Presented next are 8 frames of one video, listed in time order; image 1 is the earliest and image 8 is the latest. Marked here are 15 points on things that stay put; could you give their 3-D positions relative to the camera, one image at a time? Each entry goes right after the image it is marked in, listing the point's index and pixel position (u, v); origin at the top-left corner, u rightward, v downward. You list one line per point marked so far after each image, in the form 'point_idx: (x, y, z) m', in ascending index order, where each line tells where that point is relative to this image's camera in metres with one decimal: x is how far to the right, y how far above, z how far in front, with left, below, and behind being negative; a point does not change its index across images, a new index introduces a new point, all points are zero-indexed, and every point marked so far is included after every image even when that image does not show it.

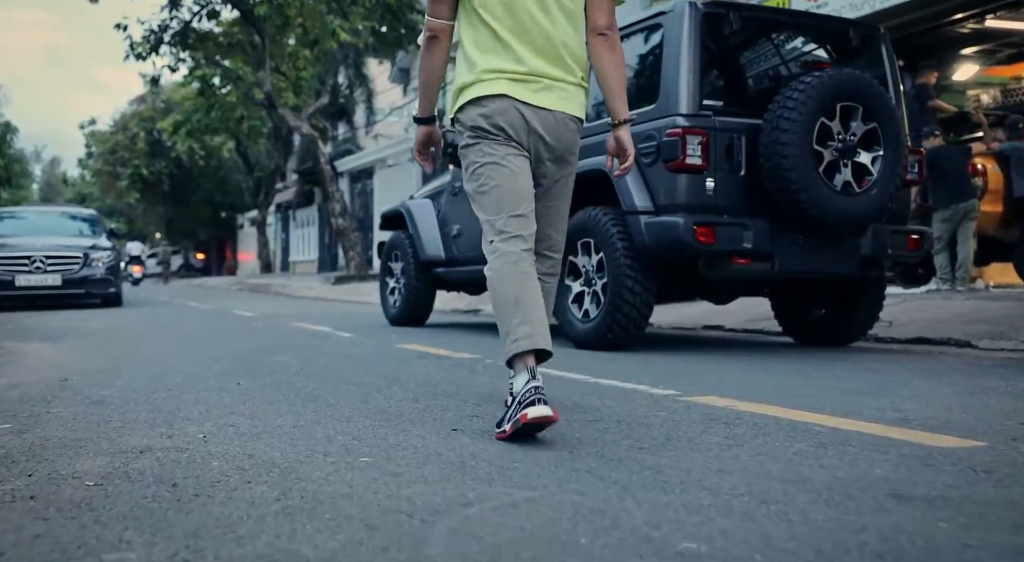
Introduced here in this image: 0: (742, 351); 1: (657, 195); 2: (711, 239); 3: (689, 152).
0: (+1.5, -0.5, +6.1) m
1: (+0.9, +0.5, +5.7) m
2: (+1.2, +0.2, +5.5) m
3: (+1.1, +0.8, +5.5) m
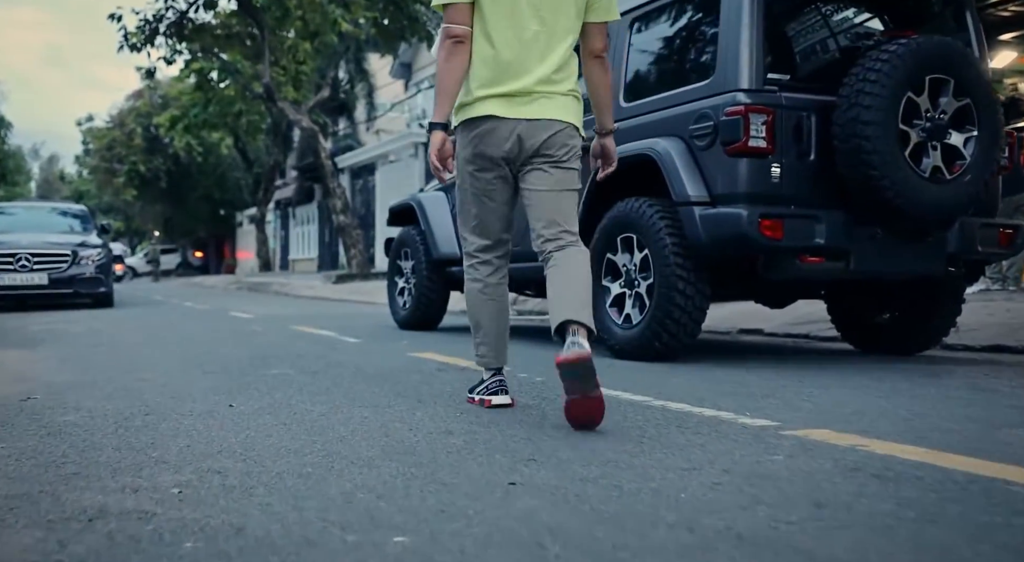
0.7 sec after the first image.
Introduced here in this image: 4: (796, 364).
0: (+1.7, -0.5, +5.4) m
1: (+1.1, +0.5, +4.9) m
2: (+1.4, +0.2, +4.7) m
3: (+1.2, +0.8, +4.8) m
4: (+1.6, -0.5, +5.3) m
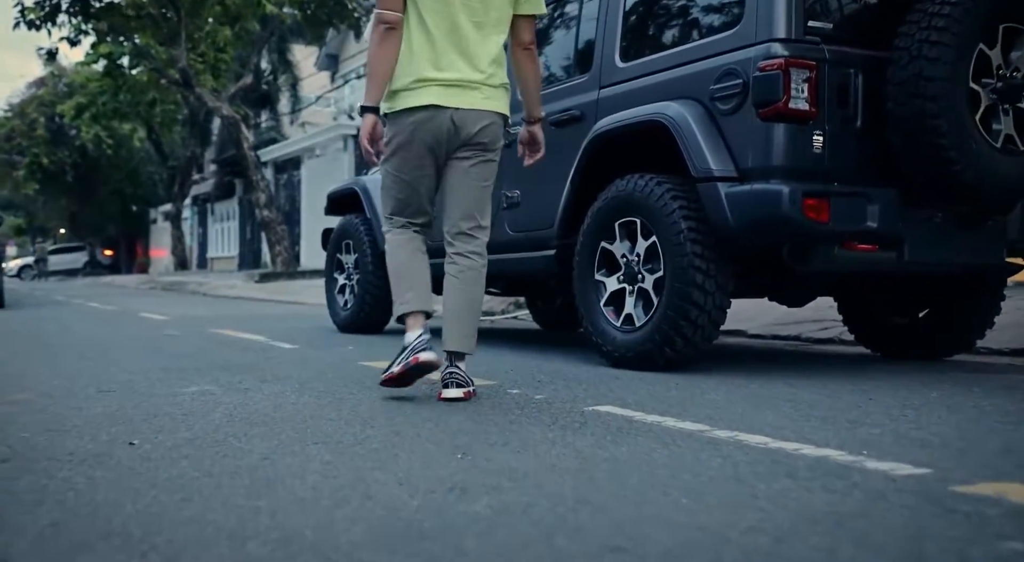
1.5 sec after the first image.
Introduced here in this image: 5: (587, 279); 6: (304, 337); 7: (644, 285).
0: (+1.6, -0.4, +4.5) m
1: (+1.0, +0.6, +4.0) m
2: (+1.3, +0.3, +3.9) m
3: (+1.2, +0.8, +3.9) m
4: (+1.5, -0.4, +4.4) m
5: (+0.4, 0.0, +4.8) m
6: (-1.6, -0.4, +7.0) m
7: (+0.7, 0.0, +4.5) m
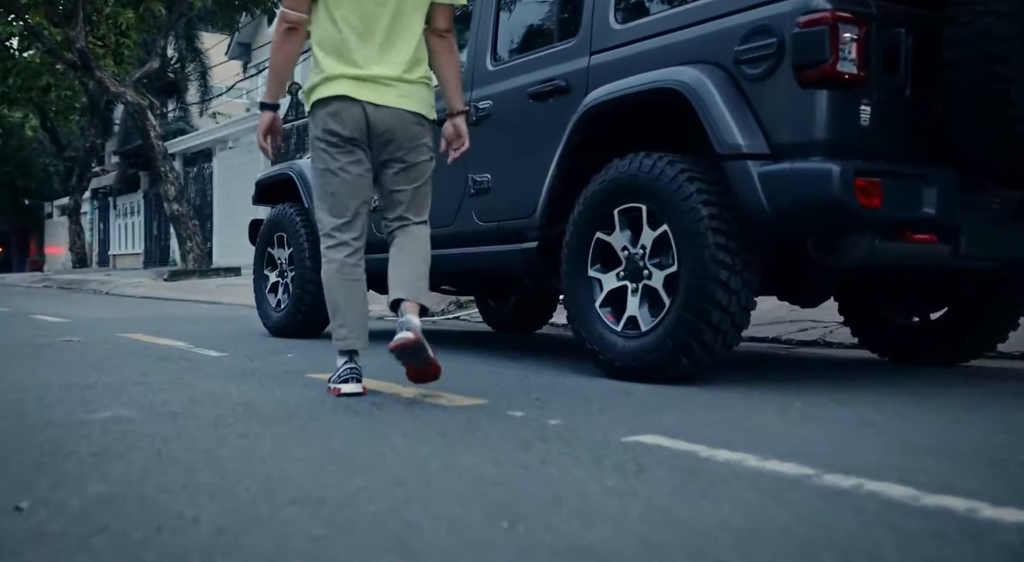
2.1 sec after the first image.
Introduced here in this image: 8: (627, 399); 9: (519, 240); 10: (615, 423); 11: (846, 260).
0: (+1.5, -0.4, +4.0) m
1: (+1.0, +0.6, +3.4) m
2: (+1.3, +0.3, +3.3) m
3: (+1.2, +0.8, +3.3) m
4: (+1.5, -0.4, +3.8) m
5: (+0.3, 0.0, +4.1) m
6: (-1.9, -0.4, +6.1) m
7: (+0.6, 0.0, +3.8) m
8: (+0.4, -0.4, +3.4) m
9: (0.0, +0.2, +4.6) m
10: (+0.3, -0.4, +2.8) m
11: (+1.3, +0.1, +3.4) m
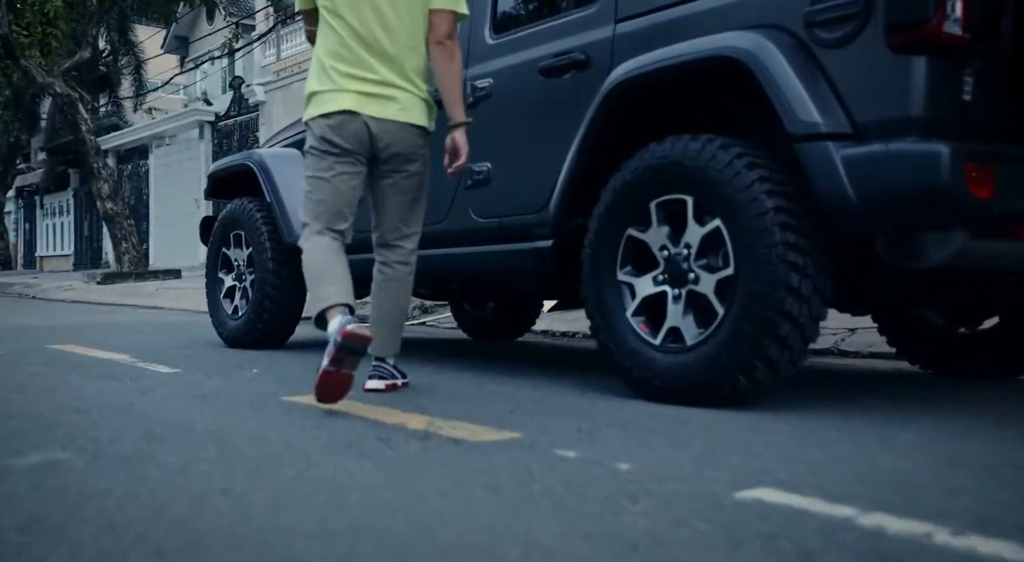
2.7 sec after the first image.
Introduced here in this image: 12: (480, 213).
0: (+1.6, -0.4, +3.4) m
1: (+1.1, +0.6, +2.9) m
2: (+1.4, +0.3, +2.8) m
3: (+1.3, +0.8, +2.7) m
4: (+1.5, -0.4, +3.3) m
5: (+0.4, 0.0, +3.5) m
6: (-1.9, -0.4, +5.4) m
7: (+0.7, 0.0, +3.3) m
8: (+0.5, -0.4, +2.8) m
9: (+0.1, +0.2, +4.0) m
10: (+0.5, -0.5, +2.2) m
11: (+1.4, +0.1, +2.8) m
12: (-0.2, +0.3, +4.2) m
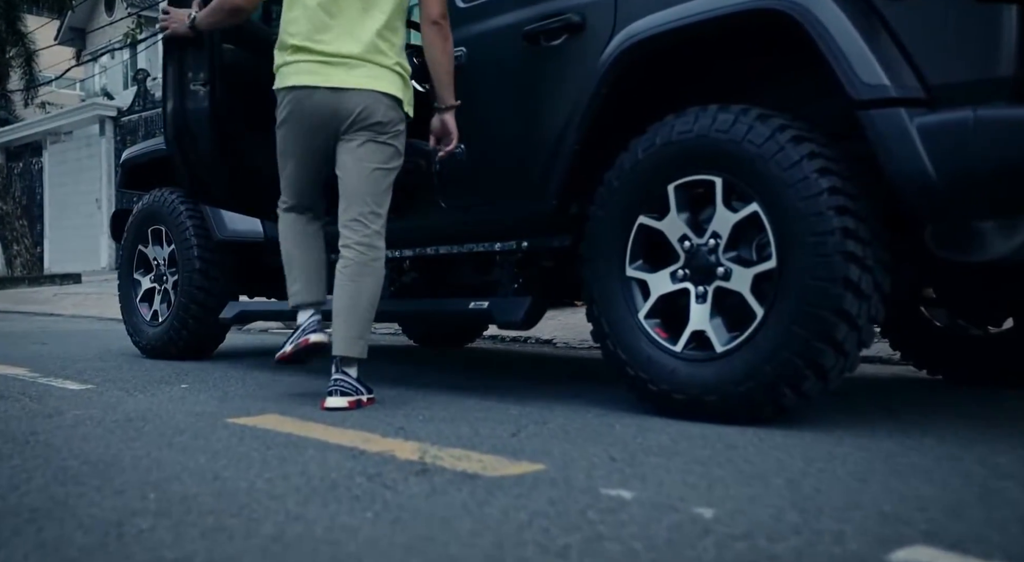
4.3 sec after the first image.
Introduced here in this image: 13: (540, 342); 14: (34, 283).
0: (+1.6, -0.4, +3.1) m
1: (+1.1, +0.6, +2.4) m
2: (+1.5, +0.3, +2.4) m
3: (+1.3, +0.8, +2.3) m
4: (+1.5, -0.4, +2.9) m
5: (+0.3, 0.0, +3.0) m
6: (-2.1, -0.4, +4.6) m
7: (+0.7, 0.0, +2.8) m
8: (+0.6, -0.4, +2.3) m
9: (0.0, +0.2, +3.4) m
10: (+0.6, -0.4, +1.7) m
11: (+1.4, +0.1, +2.4) m
12: (-0.2, +0.3, +3.7) m
13: (+0.2, -0.4, +6.2) m
14: (-8.1, 0.0, +15.5) m
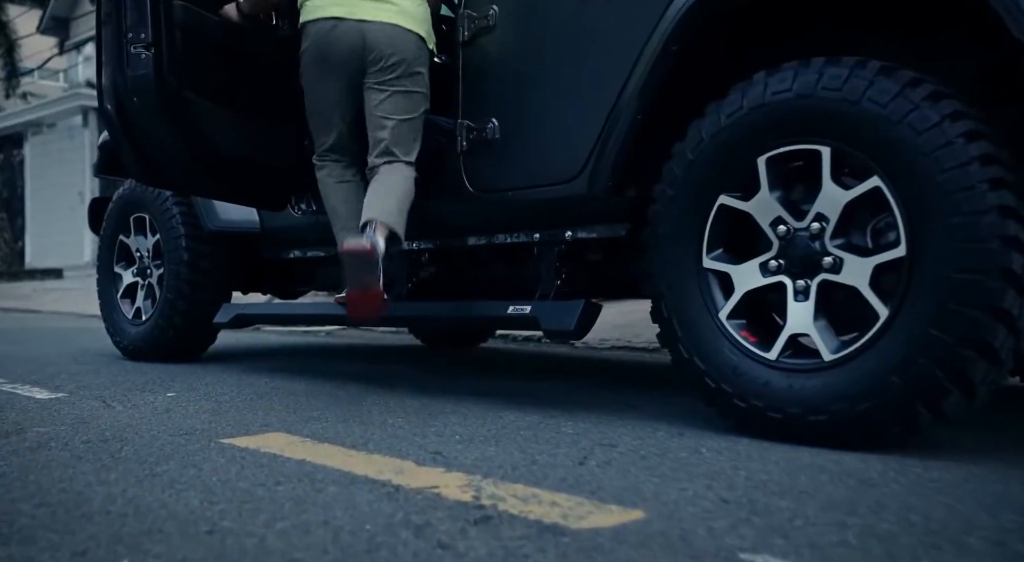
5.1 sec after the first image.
0: (+1.7, -0.4, +2.6) m
1: (+1.3, +0.6, +1.9) m
2: (+1.6, +0.3, +1.9) m
3: (+1.5, +0.8, +1.8) m
4: (+1.7, -0.4, +2.4) m
5: (+0.5, 0.0, +2.5) m
6: (-2.0, -0.4, +4.1) m
7: (+0.8, 0.0, +2.3) m
8: (+0.7, -0.4, +1.8) m
9: (+0.1, +0.2, +2.9) m
10: (+0.7, -0.4, +1.2) m
11: (+1.6, +0.1, +1.9) m
12: (-0.1, +0.3, +3.1) m
13: (+0.3, -0.4, +5.7) m
14: (-8.1, 0.0, +14.9) m
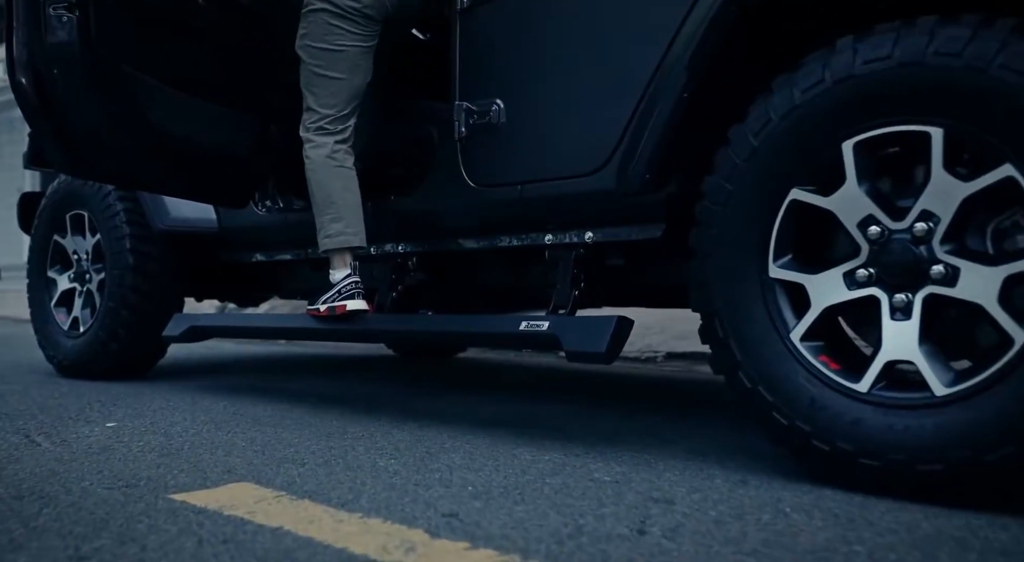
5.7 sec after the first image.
0: (+1.8, -0.4, +2.1) m
1: (+1.4, +0.6, +1.5) m
2: (+1.7, +0.3, +1.5) m
3: (+1.6, +0.8, +1.4) m
4: (+1.7, -0.4, +2.0) m
5: (+0.6, 0.0, +2.1) m
6: (-2.0, -0.4, +3.5) m
7: (+0.9, 0.0, +1.8) m
8: (+0.8, -0.4, +1.3) m
9: (+0.2, +0.2, +2.4) m
10: (+0.9, -0.4, +0.8) m
11: (+1.6, +0.1, +1.5) m
12: (-0.1, +0.3, +2.6) m
13: (+0.2, -0.4, +5.2) m
14: (-8.6, 0.0, +14.0) m
